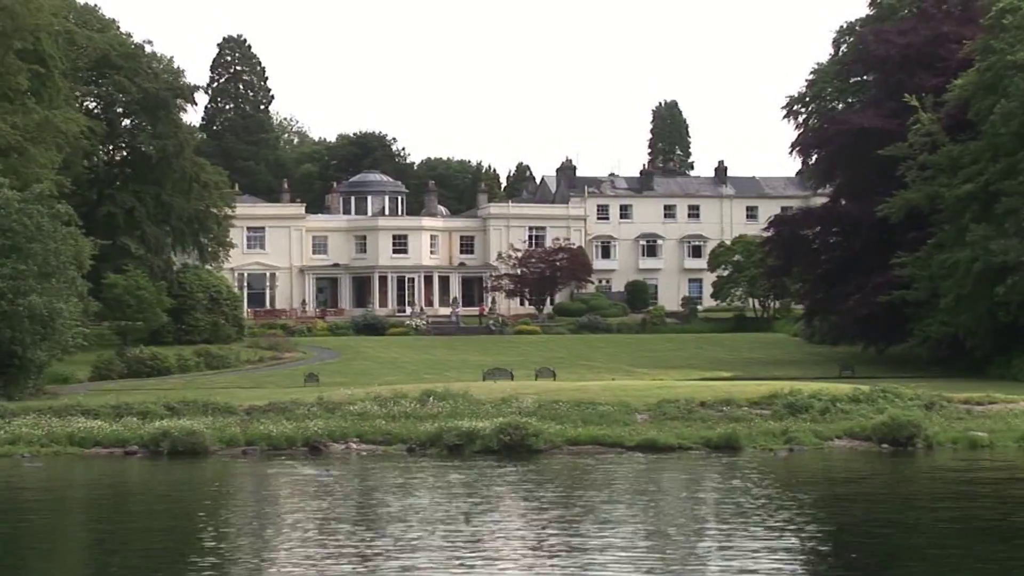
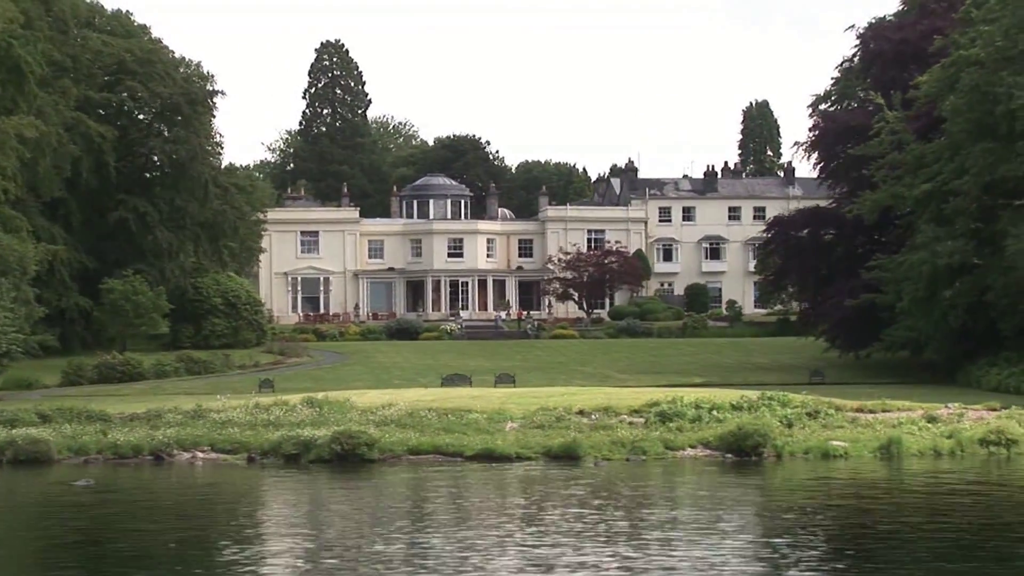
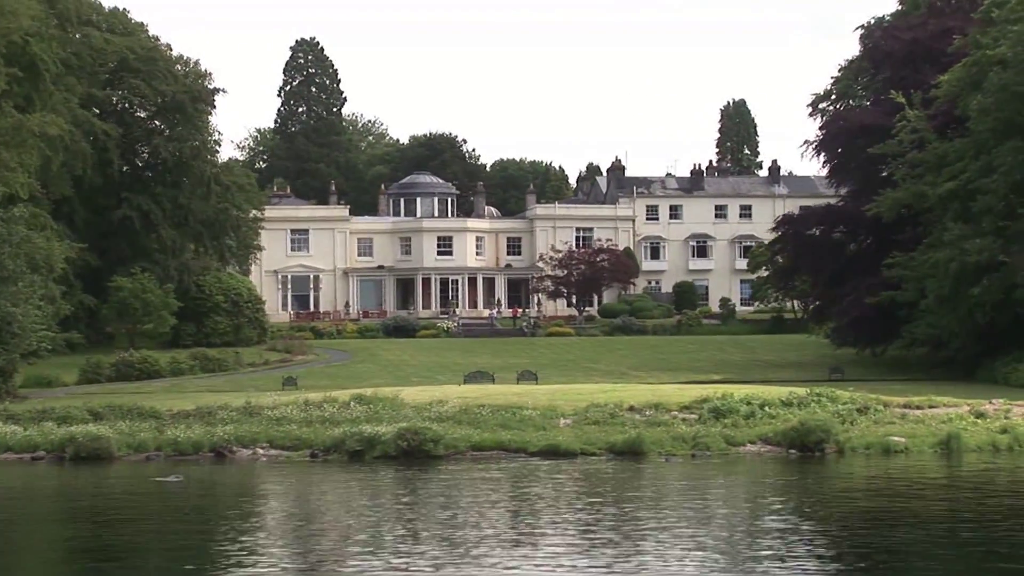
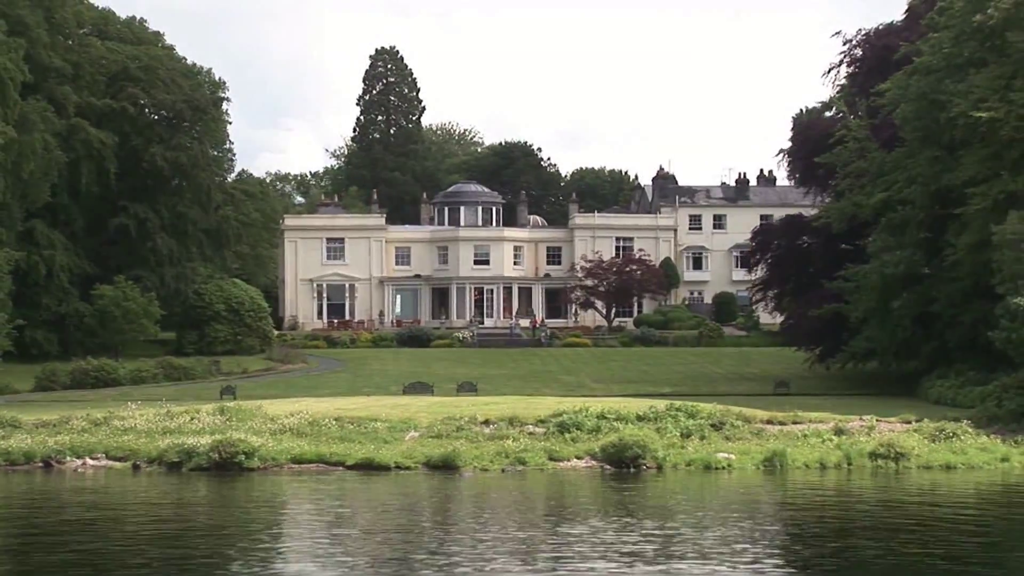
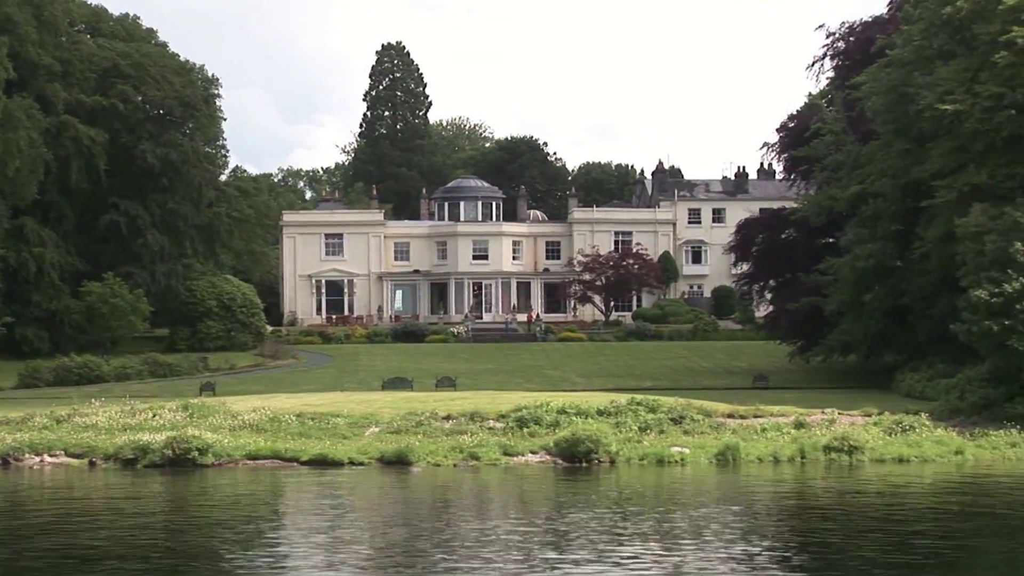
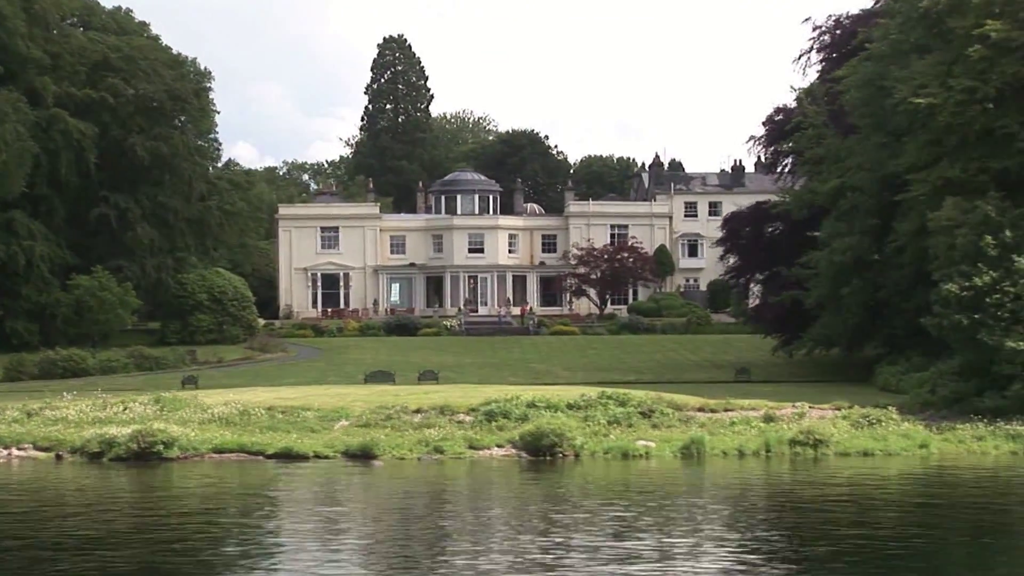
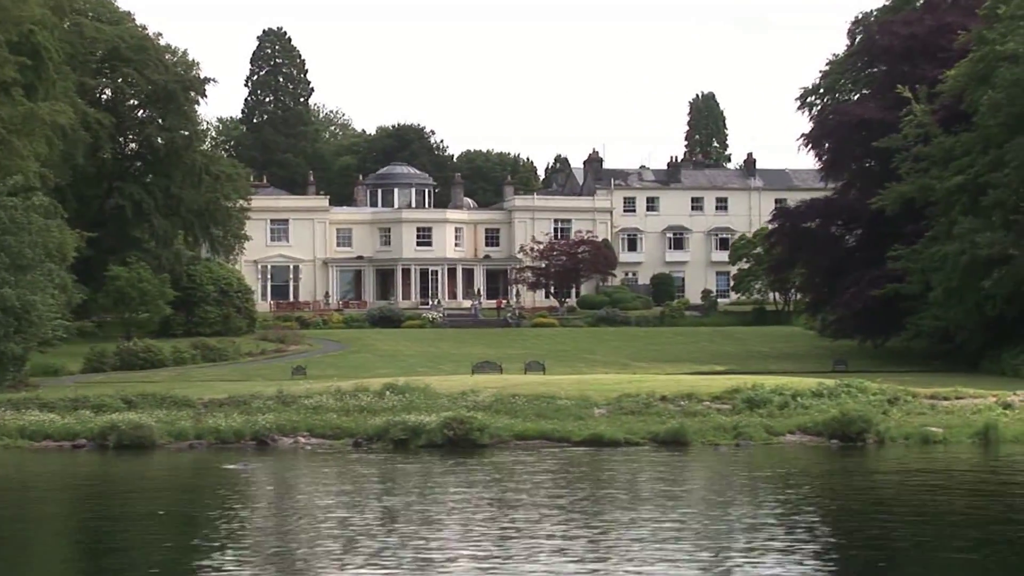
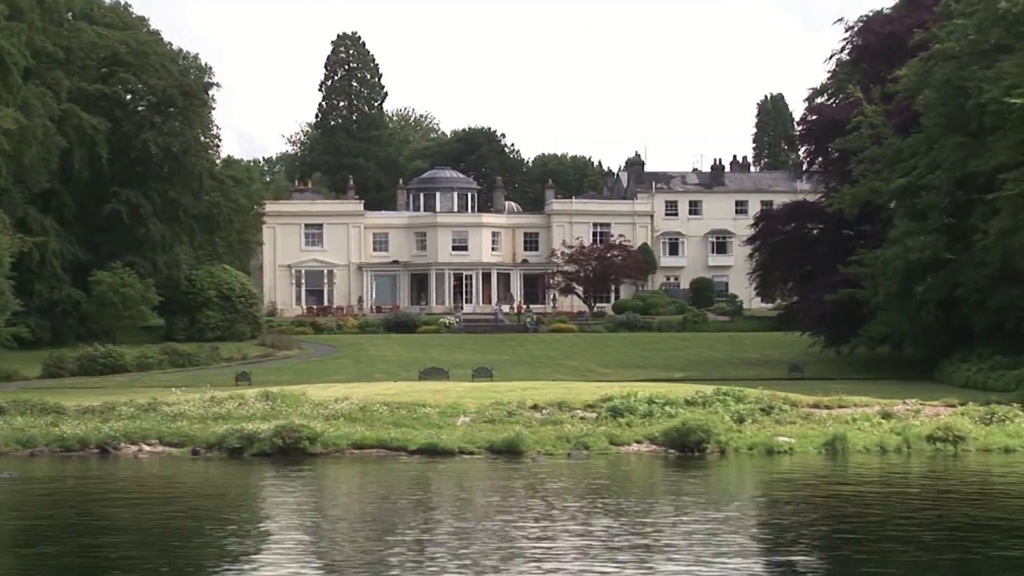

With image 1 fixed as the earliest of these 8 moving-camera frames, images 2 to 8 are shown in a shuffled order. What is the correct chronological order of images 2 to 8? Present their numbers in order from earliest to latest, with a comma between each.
7, 3, 2, 8, 4, 5, 6
